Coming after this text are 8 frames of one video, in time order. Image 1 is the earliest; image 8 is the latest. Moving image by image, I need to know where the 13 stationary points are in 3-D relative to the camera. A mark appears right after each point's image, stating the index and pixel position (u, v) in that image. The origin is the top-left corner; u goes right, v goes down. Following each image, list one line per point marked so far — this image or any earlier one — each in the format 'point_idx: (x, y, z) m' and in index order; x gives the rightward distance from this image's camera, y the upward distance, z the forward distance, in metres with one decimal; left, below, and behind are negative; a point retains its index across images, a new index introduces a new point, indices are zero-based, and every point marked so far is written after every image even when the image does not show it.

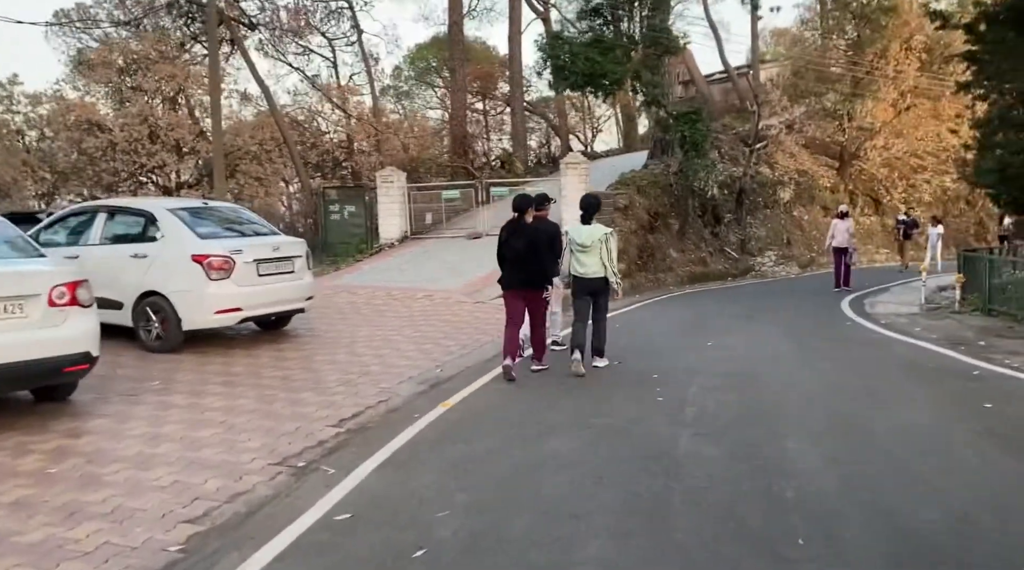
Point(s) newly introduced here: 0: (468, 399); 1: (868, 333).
0: (-0.5, -1.2, +7.4) m
1: (+5.3, -0.7, +10.7) m
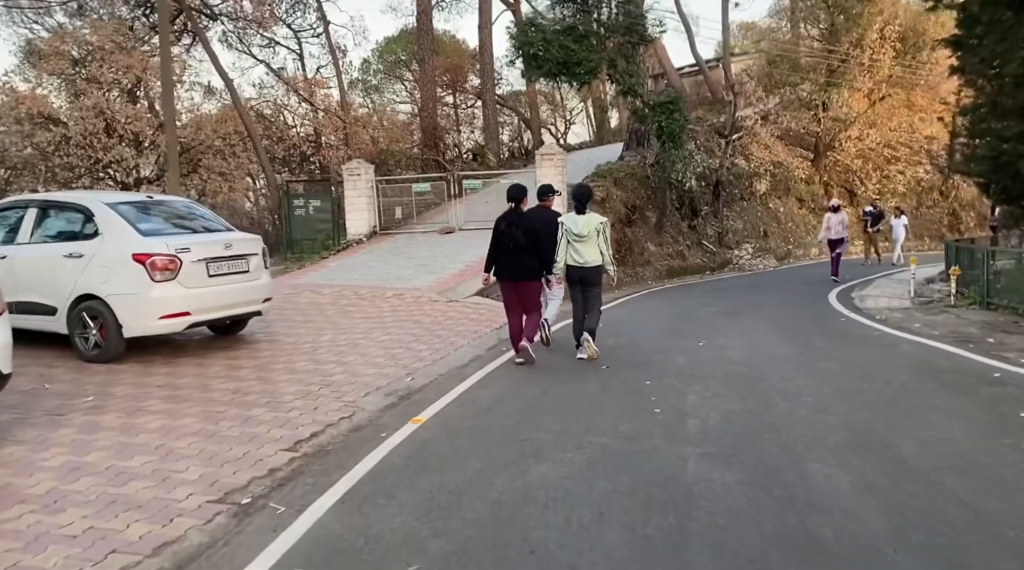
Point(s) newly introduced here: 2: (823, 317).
0: (-0.6, -1.2, +6.6) m
1: (+5.0, -0.6, +10.2) m
2: (+5.1, -0.5, +11.6) m
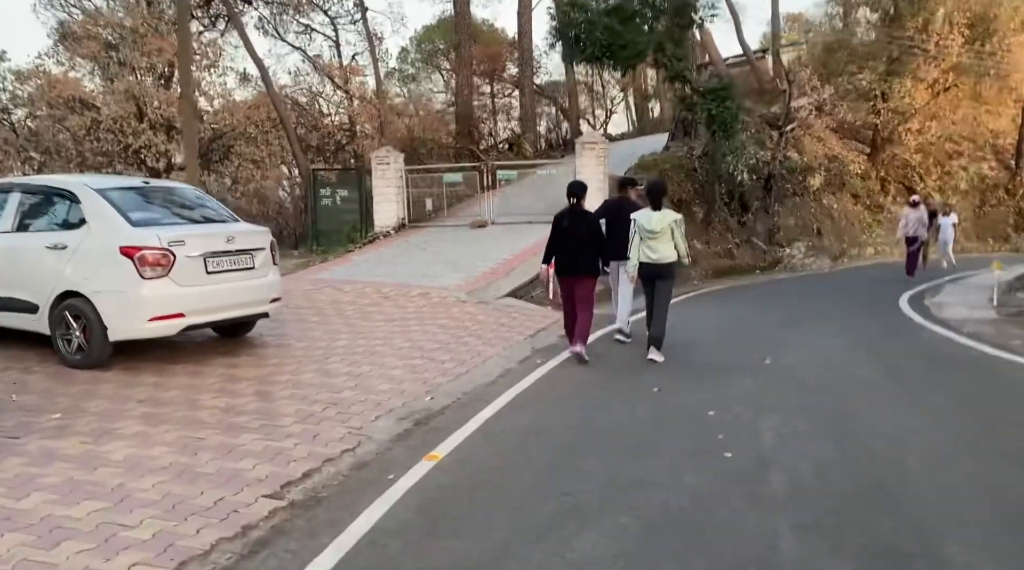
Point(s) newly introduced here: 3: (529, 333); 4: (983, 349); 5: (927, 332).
0: (-0.4, -1.2, +5.5) m
1: (+5.4, -0.8, +8.7) m
2: (+5.6, -0.6, +10.2) m
3: (+0.2, -0.7, +10.1) m
4: (+5.5, -0.8, +8.4) m
5: (+5.6, -0.7, +9.7) m
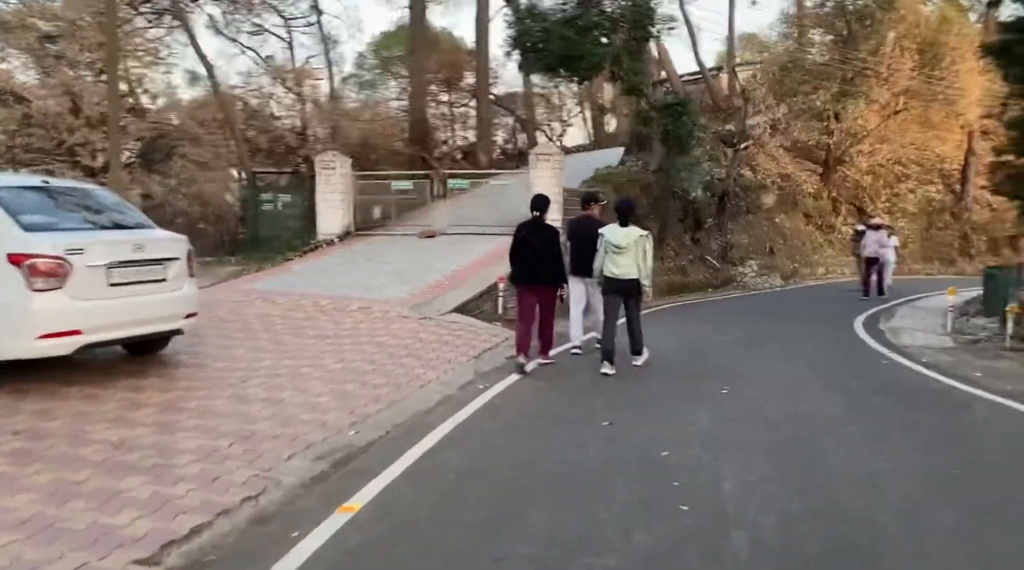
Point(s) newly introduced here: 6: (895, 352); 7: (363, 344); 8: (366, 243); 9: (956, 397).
0: (-0.8, -1.4, +4.8) m
1: (+4.8, -1.1, +8.4) m
2: (+4.8, -1.0, +9.9) m
3: (-0.5, -0.9, +9.4) m
4: (+4.9, -1.1, +8.1) m
5: (+4.9, -1.0, +9.4) m
6: (+5.4, -1.0, +10.1) m
7: (-2.0, -0.8, +9.6) m
8: (-3.5, +1.0, +17.0) m
9: (+4.4, -1.2, +7.1) m
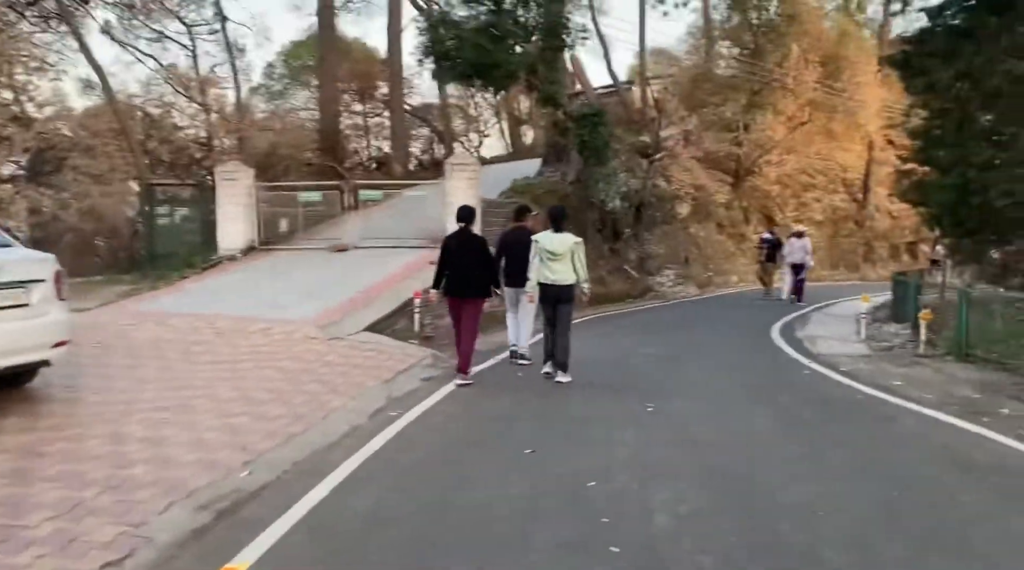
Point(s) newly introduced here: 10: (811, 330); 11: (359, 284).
0: (-1.4, -1.5, +4.1) m
1: (+3.8, -1.2, +8.4) m
2: (+3.7, -1.1, +9.8) m
3: (-1.6, -1.1, +8.8) m
4: (+4.0, -1.2, +8.0) m
5: (+3.8, -1.1, +9.4) m
6: (+4.2, -1.1, +10.1) m
7: (-3.0, -1.0, +8.8) m
8: (-5.4, +0.6, +16.1) m
9: (+3.6, -1.2, +7.0) m
10: (+5.8, -0.9, +13.8) m
11: (-2.9, 0.0, +13.5) m
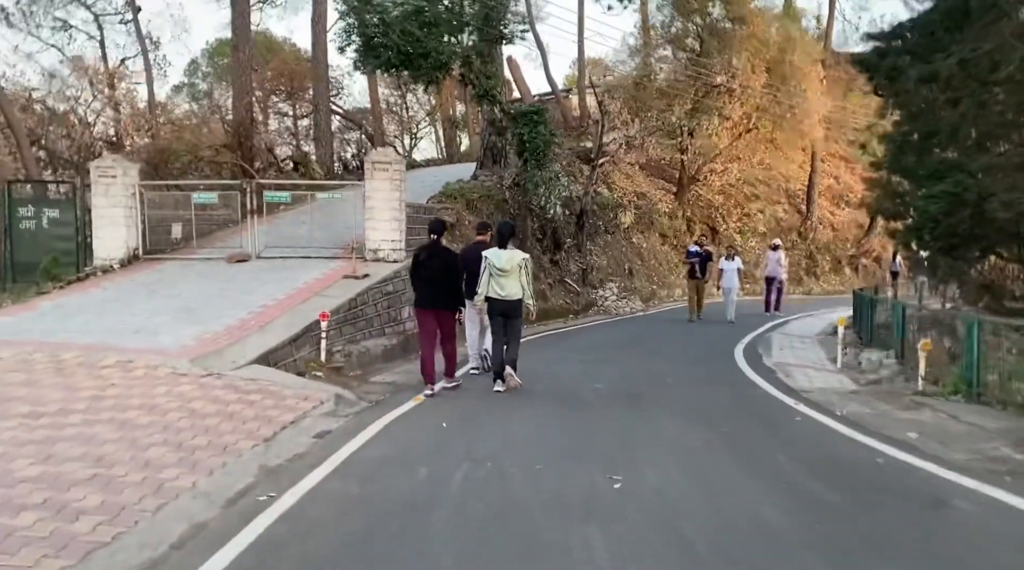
0: (-1.7, -1.7, +2.0) m
1: (+3.1, -1.5, +6.7) m
2: (+2.8, -1.4, +8.2) m
3: (-2.3, -1.4, +6.6) m
4: (+3.3, -1.4, +6.4) m
5: (+3.0, -1.4, +7.7) m
6: (+3.4, -1.4, +8.4) m
7: (-3.8, -1.3, +6.5) m
8: (-6.7, +0.3, +13.6) m
9: (+3.0, -1.5, +5.4) m
10: (+4.6, -1.2, +12.3) m
11: (-4.0, -0.3, +11.2) m
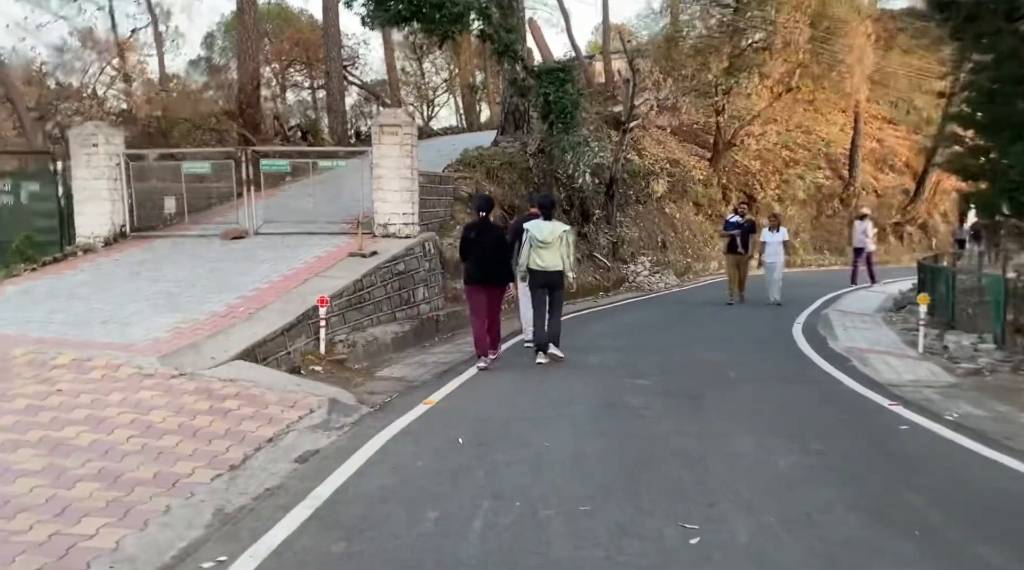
0: (-1.6, -1.8, +0.7) m
1: (+3.3, -1.3, +5.2) m
2: (+3.1, -1.2, +6.6) m
3: (-2.0, -1.2, +5.3) m
4: (+3.5, -1.3, +4.9) m
5: (+3.3, -1.2, +6.2) m
6: (+3.7, -1.1, +6.9) m
7: (-3.5, -1.2, +5.2) m
8: (-6.3, +0.6, +12.3) m
9: (+3.2, -1.4, +3.8) m
10: (+5.0, -0.8, +10.7) m
11: (-3.6, 0.0, +9.9) m
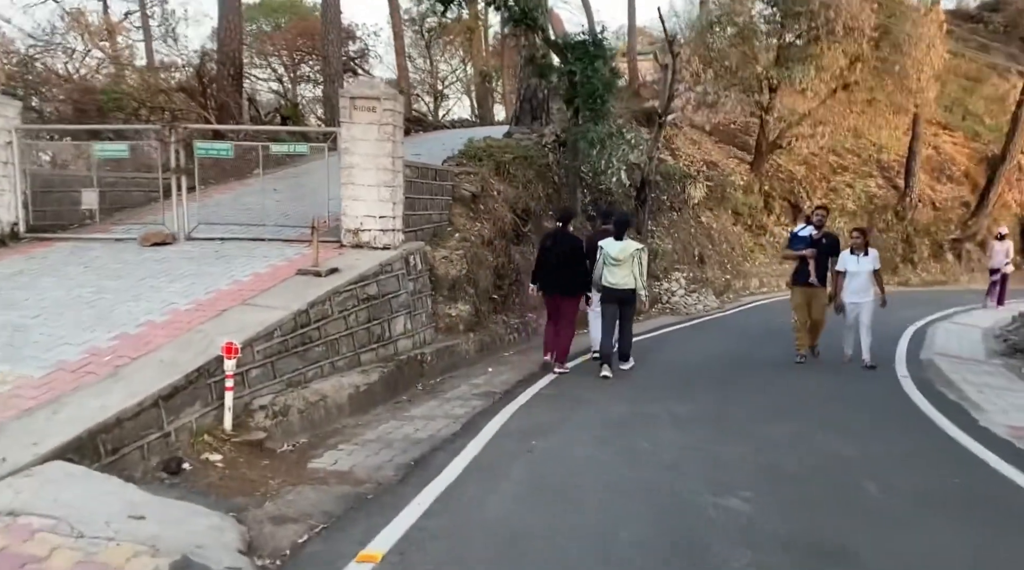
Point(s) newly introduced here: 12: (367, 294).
0: (-1.7, -2.1, -2.4) m
1: (+3.3, -1.7, +2.0) m
2: (+3.2, -1.6, +3.5) m
3: (-2.0, -1.5, +2.2) m
4: (+3.5, -1.7, +1.7) m
5: (+3.3, -1.6, +3.0) m
6: (+3.7, -1.6, +3.7) m
7: (-3.5, -1.4, +2.2) m
8: (-6.1, +0.4, +9.3) m
9: (+3.2, -1.8, +0.7) m
10: (+5.1, -1.3, +7.5) m
11: (-3.5, -0.3, +6.8) m
12: (-1.6, -0.1, +8.2) m
